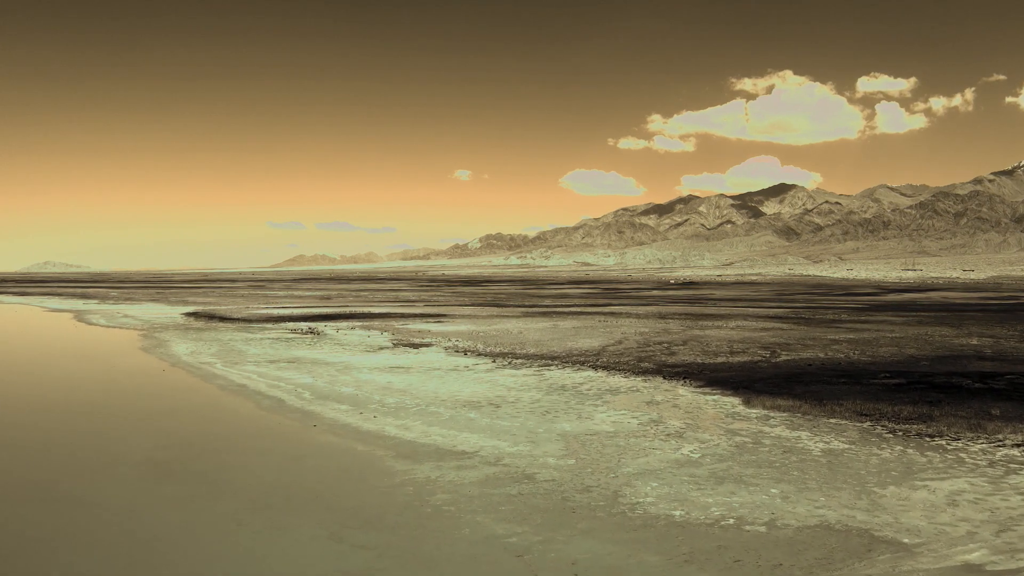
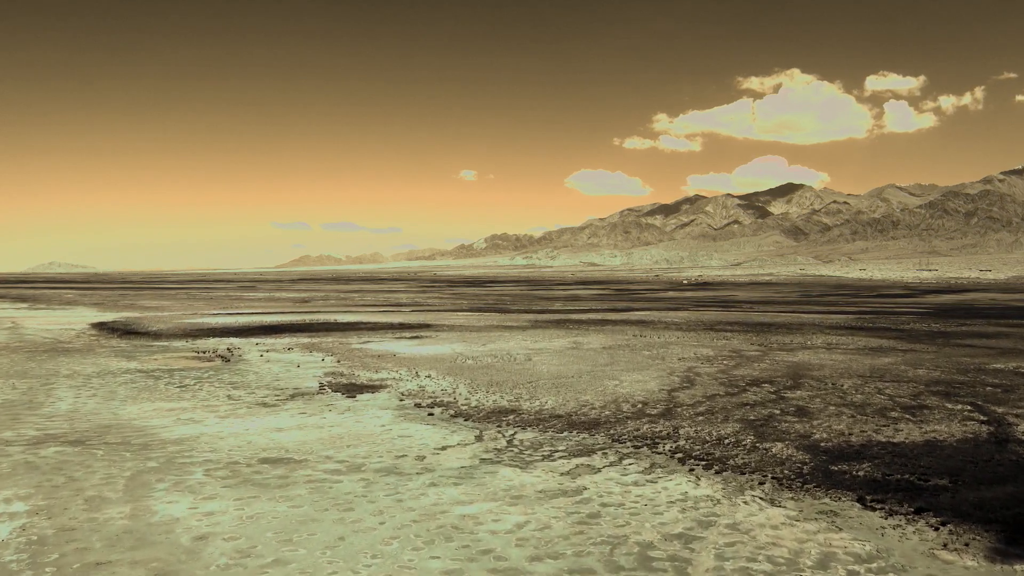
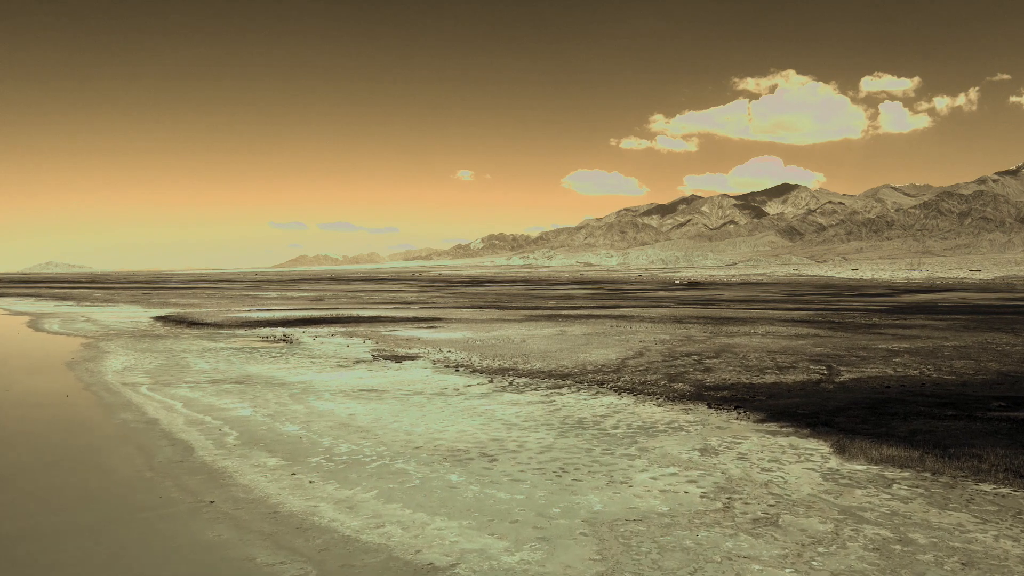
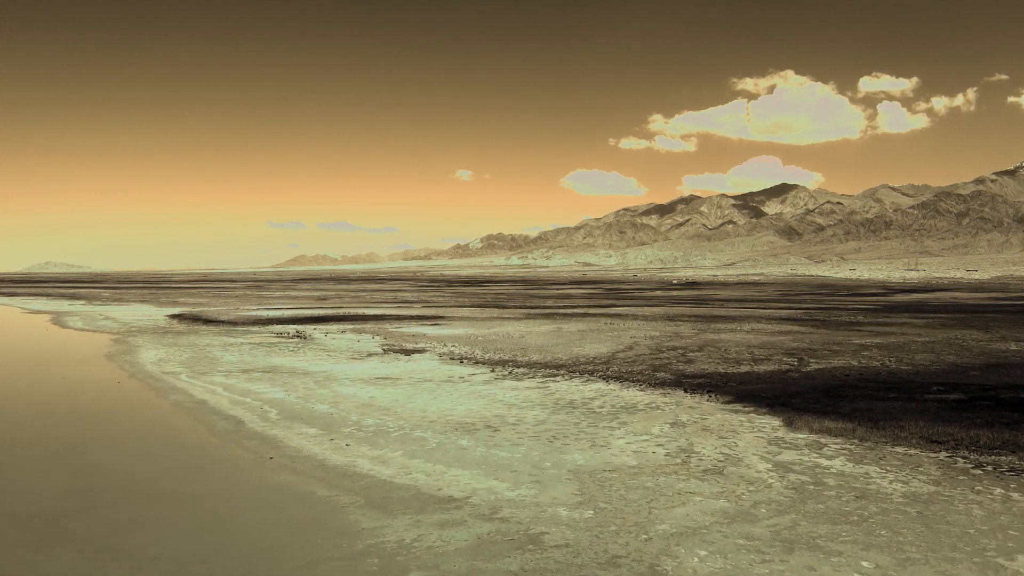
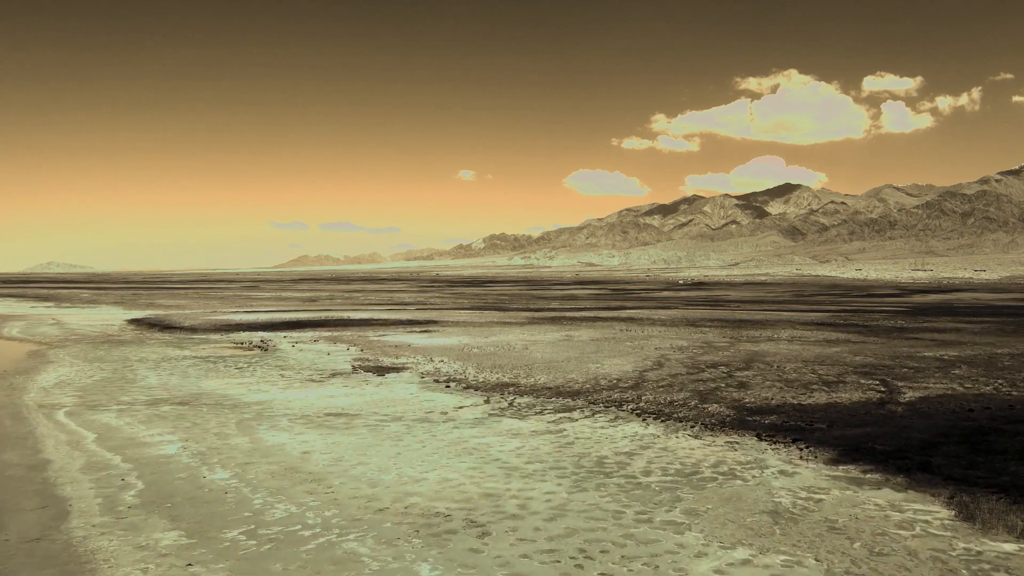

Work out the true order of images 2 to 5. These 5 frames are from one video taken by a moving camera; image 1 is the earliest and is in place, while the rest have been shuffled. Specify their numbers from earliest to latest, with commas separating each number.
4, 3, 5, 2
